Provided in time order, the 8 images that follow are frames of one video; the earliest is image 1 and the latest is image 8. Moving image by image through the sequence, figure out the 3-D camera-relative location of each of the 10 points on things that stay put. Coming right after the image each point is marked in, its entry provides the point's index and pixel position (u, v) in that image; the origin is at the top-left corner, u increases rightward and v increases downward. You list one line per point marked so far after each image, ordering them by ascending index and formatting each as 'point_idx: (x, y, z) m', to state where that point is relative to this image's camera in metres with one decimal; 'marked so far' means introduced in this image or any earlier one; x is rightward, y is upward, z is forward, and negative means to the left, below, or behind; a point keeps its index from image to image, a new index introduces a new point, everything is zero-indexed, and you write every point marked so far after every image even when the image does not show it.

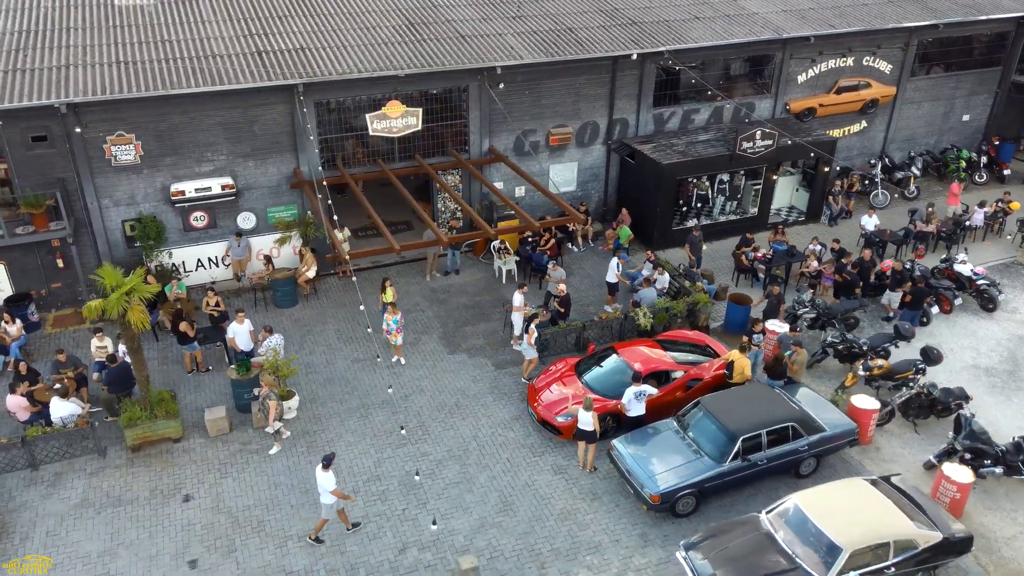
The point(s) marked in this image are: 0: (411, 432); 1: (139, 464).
0: (-1.8, -2.6, +14.8) m
1: (-6.3, -3.0, +13.9) m
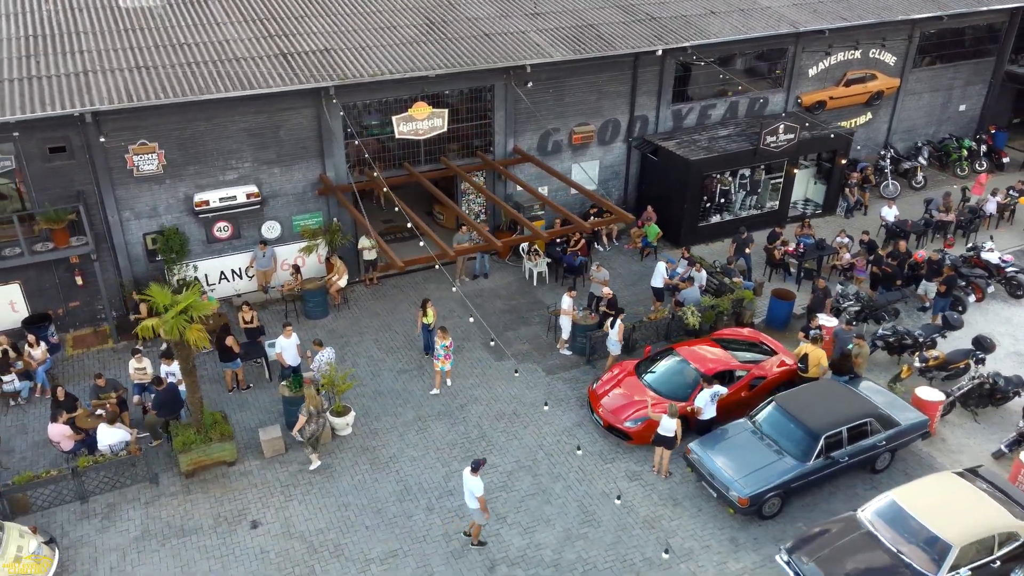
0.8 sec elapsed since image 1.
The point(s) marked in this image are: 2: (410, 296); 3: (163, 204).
0: (-0.6, -2.7, +14.4) m
1: (-5.0, -3.2, +13.2) m
2: (-2.3, -0.2, +19.1) m
3: (-7.2, +1.7, +17.1) m
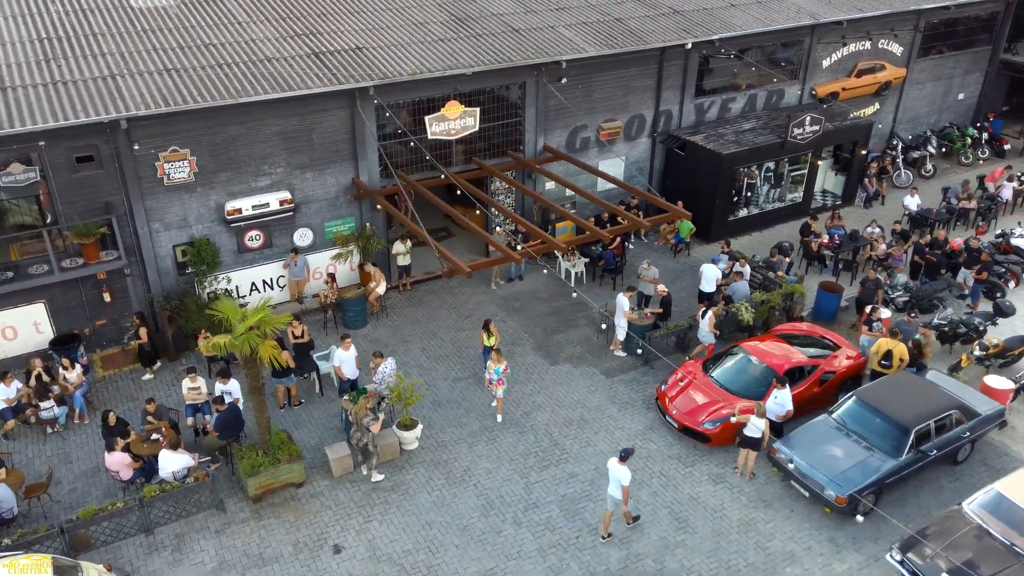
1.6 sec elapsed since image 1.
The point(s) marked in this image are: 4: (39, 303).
0: (+0.6, -2.8, +13.9) m
1: (-3.7, -3.4, +12.5) m
2: (-1.4, -0.3, +18.5) m
3: (-6.2, +1.5, +16.2) m
4: (-8.7, -0.3, +15.3) m
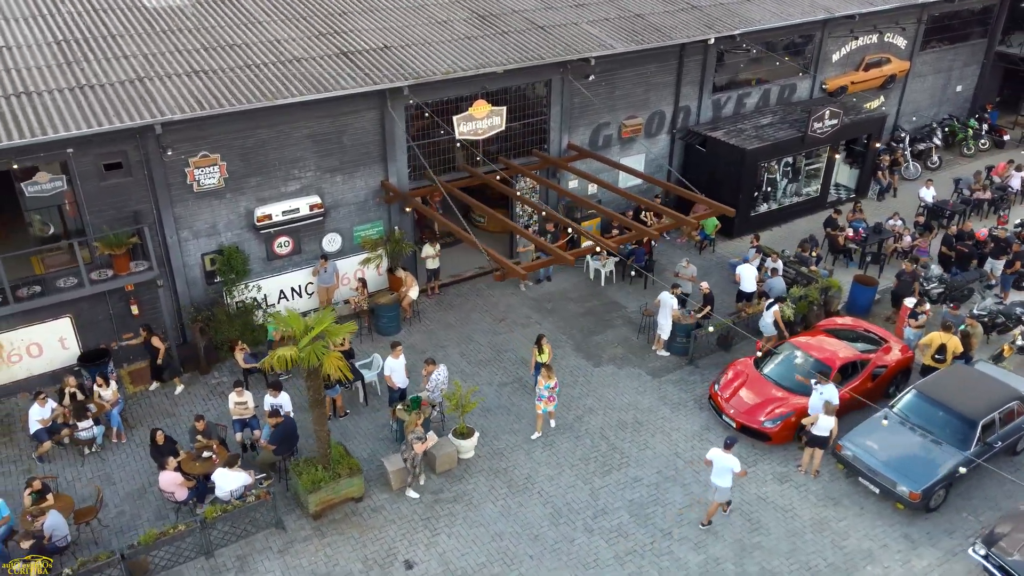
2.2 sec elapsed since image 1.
0: (+1.6, -2.8, +13.6) m
1: (-2.6, -3.6, +12.0) m
2: (-0.7, -0.4, +18.1) m
3: (-5.4, +1.3, +15.7) m
4: (-7.9, -0.5, +14.6) m
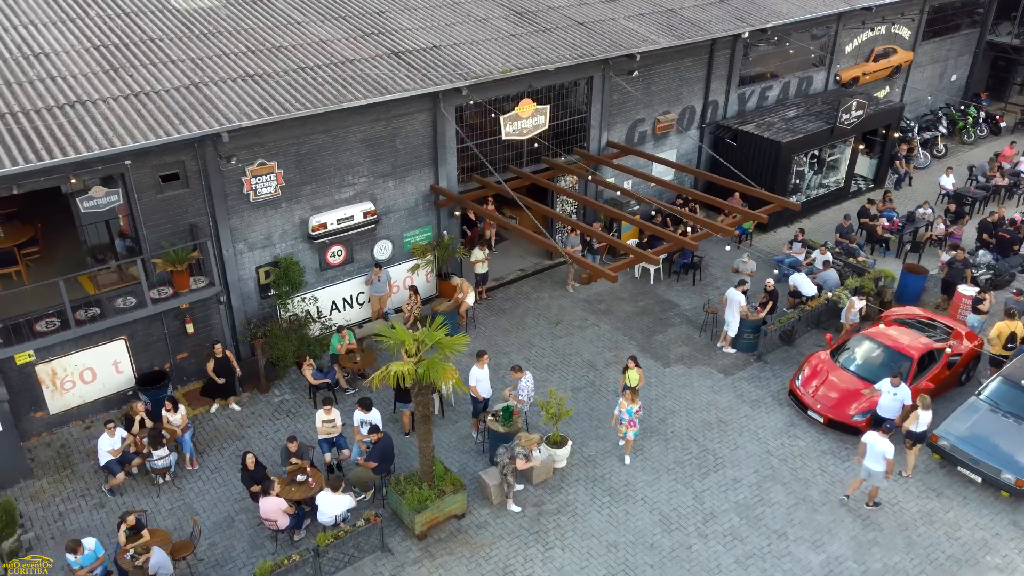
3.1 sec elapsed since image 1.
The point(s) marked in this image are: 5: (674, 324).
0: (+3.1, -2.8, +13.4) m
1: (-1.0, -3.7, +11.6) m
2: (+0.4, -0.4, +17.8) m
3: (-4.2, +1.0, +15.0) m
4: (-6.5, -0.9, +13.8) m
5: (+3.4, -0.7, +17.1) m
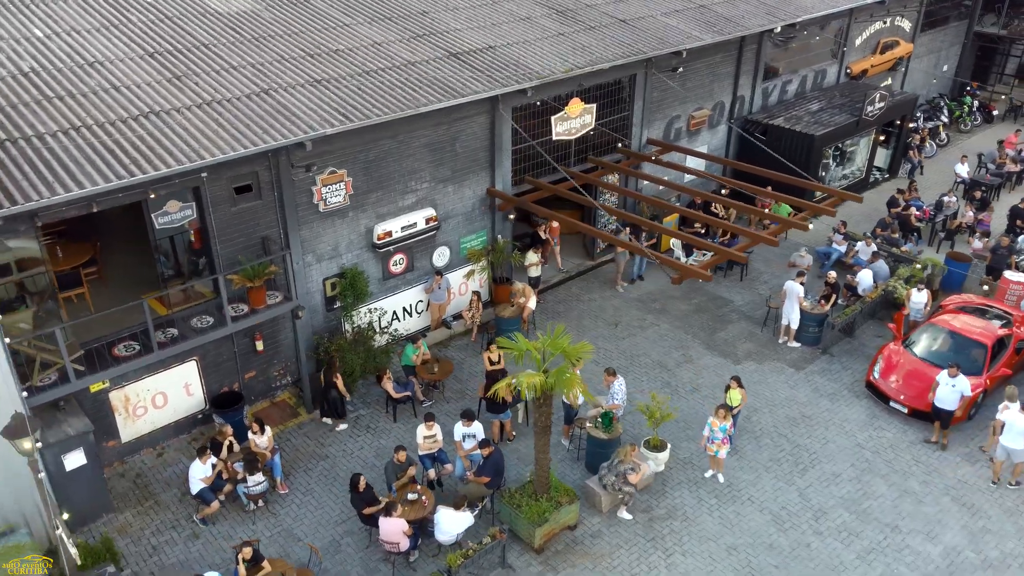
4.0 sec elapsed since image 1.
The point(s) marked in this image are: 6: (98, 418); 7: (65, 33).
0: (+4.6, -2.7, +13.4) m
1: (+0.7, -3.8, +11.3) m
2: (+1.5, -0.5, +17.5) m
3: (-2.9, +0.8, +14.5) m
4: (-5.1, -1.2, +13.2) m
5: (+4.6, -0.7, +17.1) m
6: (-6.2, -2.0, +12.4) m
7: (-7.4, +4.2, +13.7) m
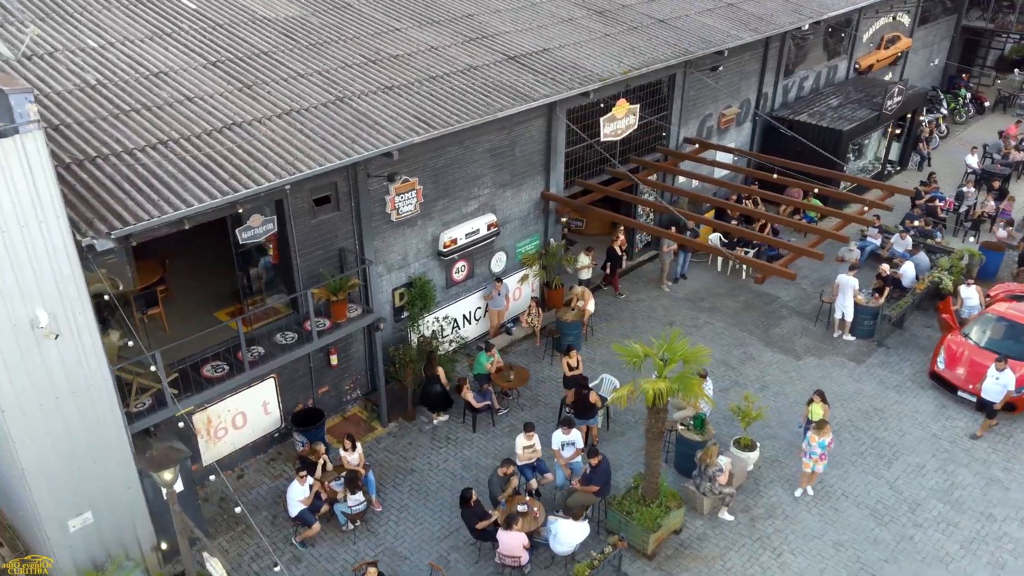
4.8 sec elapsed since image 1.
0: (+6.0, -2.6, +13.6) m
1: (+2.2, -3.8, +11.2) m
2: (+2.6, -0.5, +17.5) m
3: (-1.7, +0.7, +14.2) m
4: (-3.7, -1.4, +12.8) m
5: (+5.7, -0.6, +17.3) m
6: (-4.7, -2.2, +12.0) m
7: (-6.2, +3.9, +13.2) m
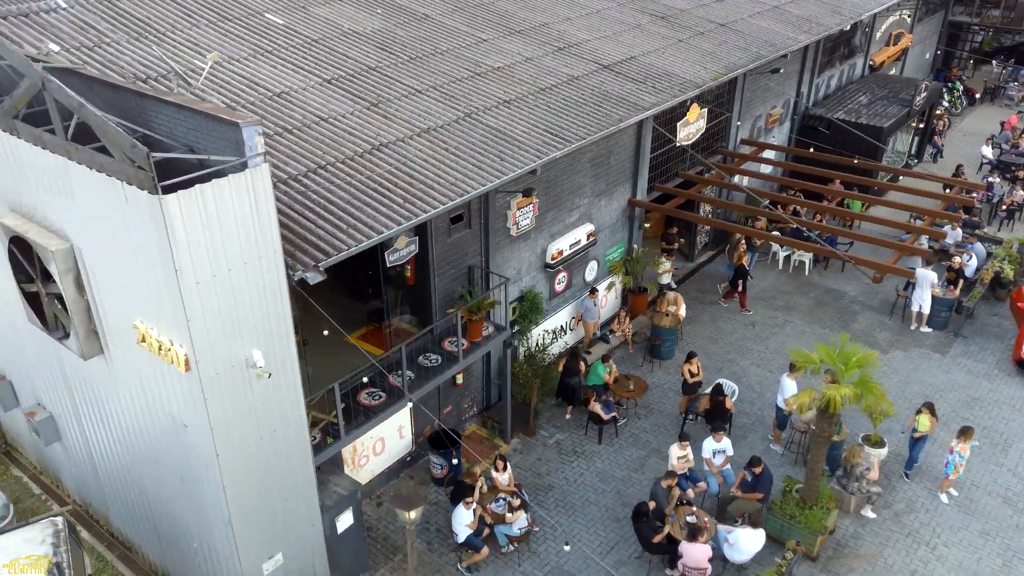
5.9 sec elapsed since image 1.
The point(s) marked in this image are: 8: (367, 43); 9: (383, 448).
0: (+8.1, -2.5, +14.0) m
1: (+4.6, -3.9, +11.5) m
2: (+4.3, -0.5, +17.7) m
3: (+0.2, +0.4, +14.1) m
4: (-1.6, -1.7, +12.5) m
5: (+7.4, -0.5, +17.7) m
6: (-2.5, -2.6, +11.6) m
7: (-4.3, +3.5, +12.7) m
8: (-2.5, +4.2, +14.3) m
9: (-1.9, -2.4, +12.4) m
